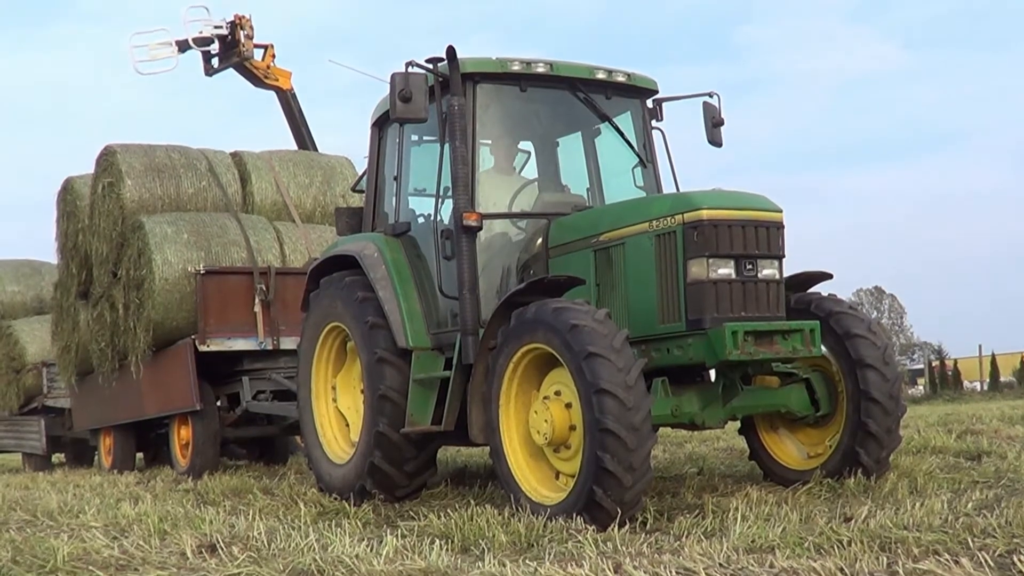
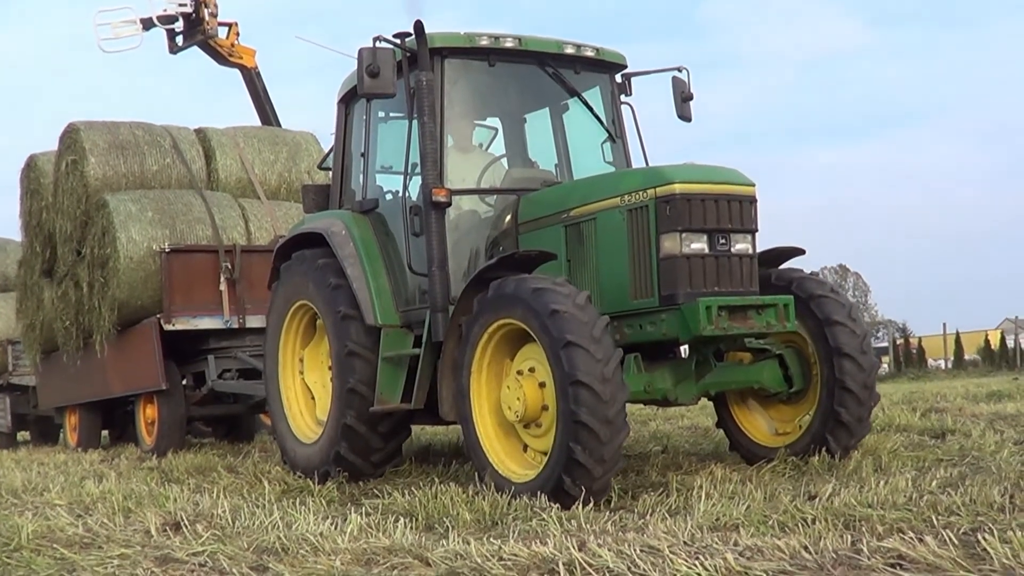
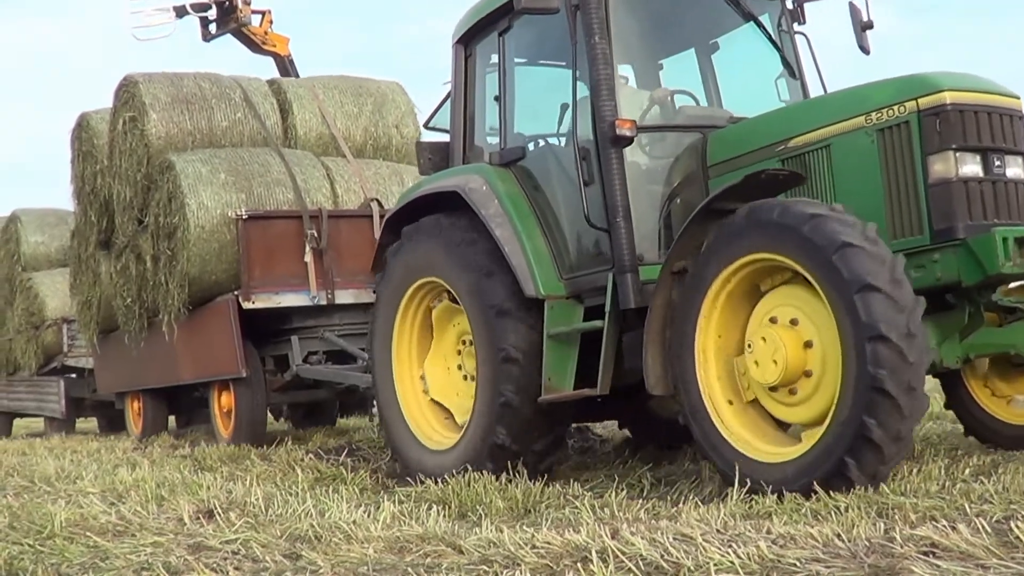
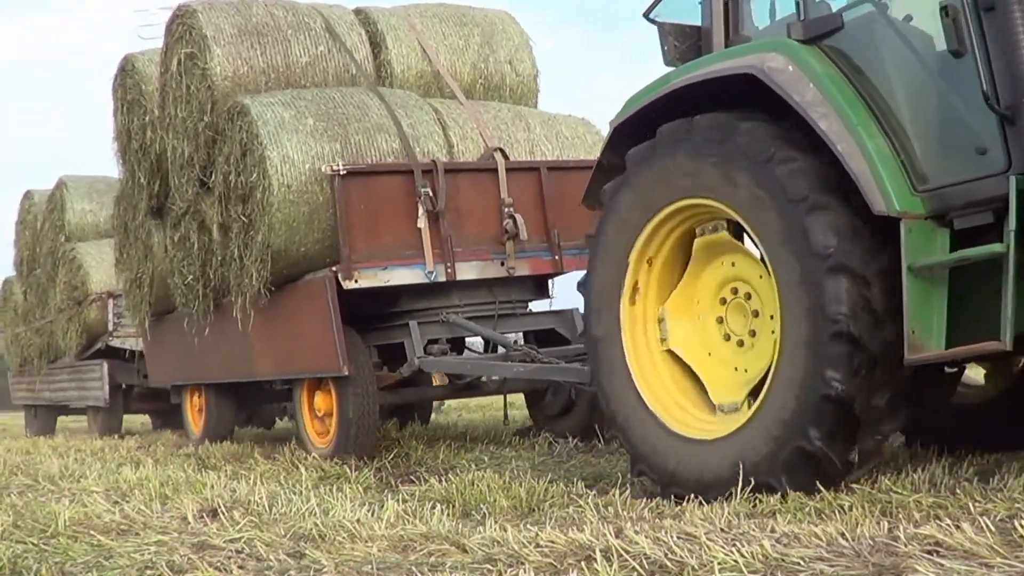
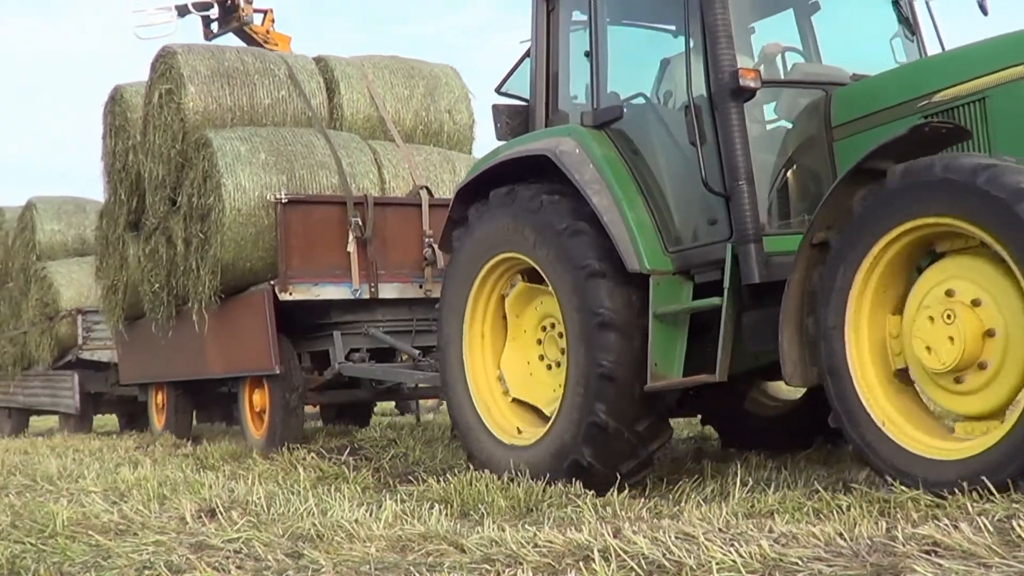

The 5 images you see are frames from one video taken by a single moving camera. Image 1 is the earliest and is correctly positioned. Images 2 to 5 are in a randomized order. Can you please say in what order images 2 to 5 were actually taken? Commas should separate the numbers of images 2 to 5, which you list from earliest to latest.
2, 3, 5, 4
